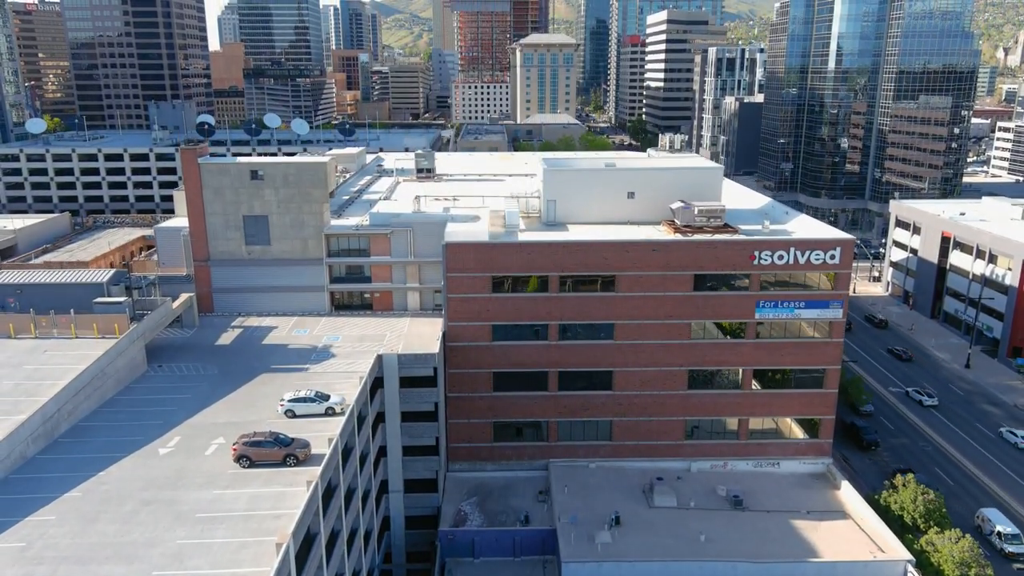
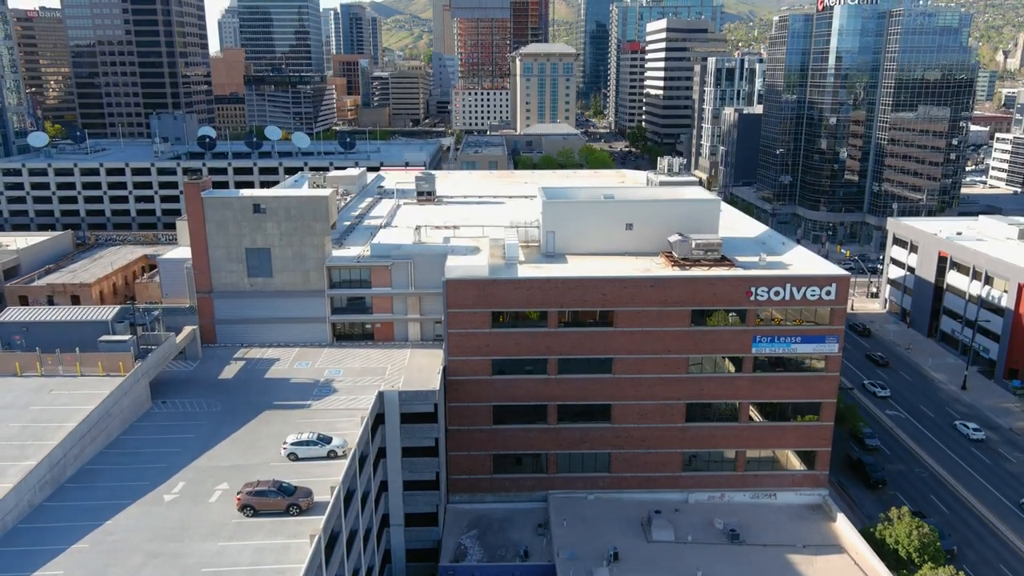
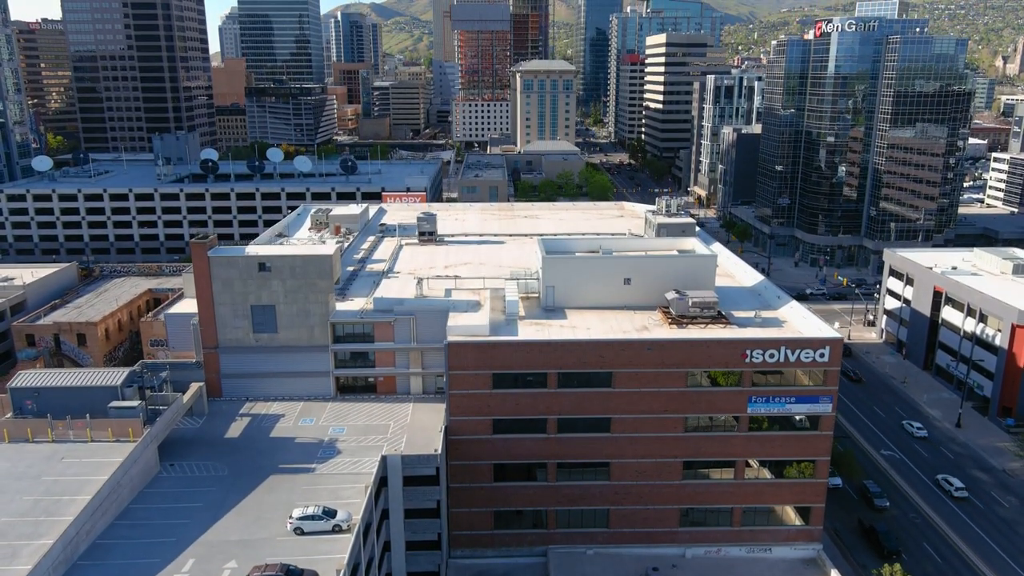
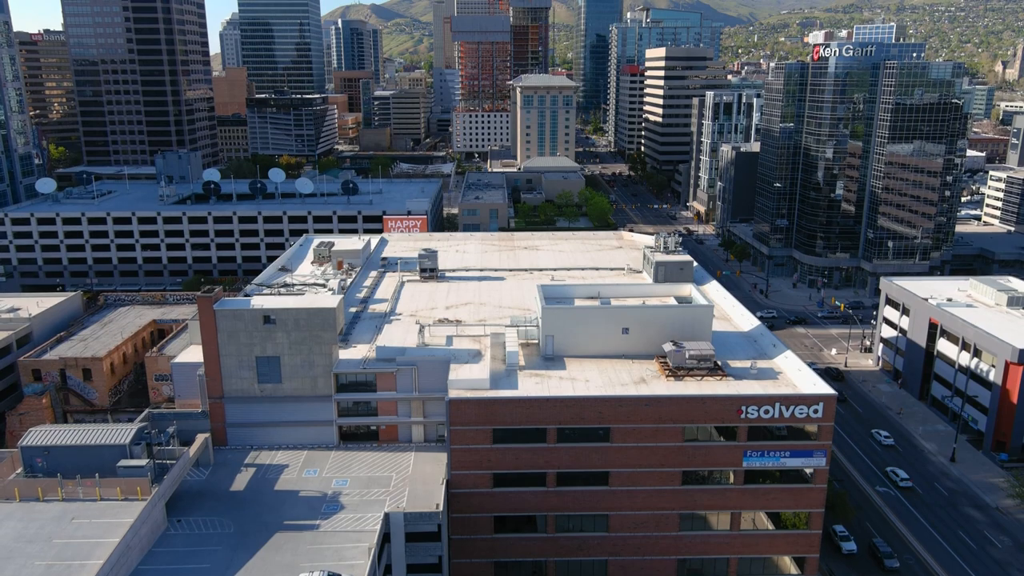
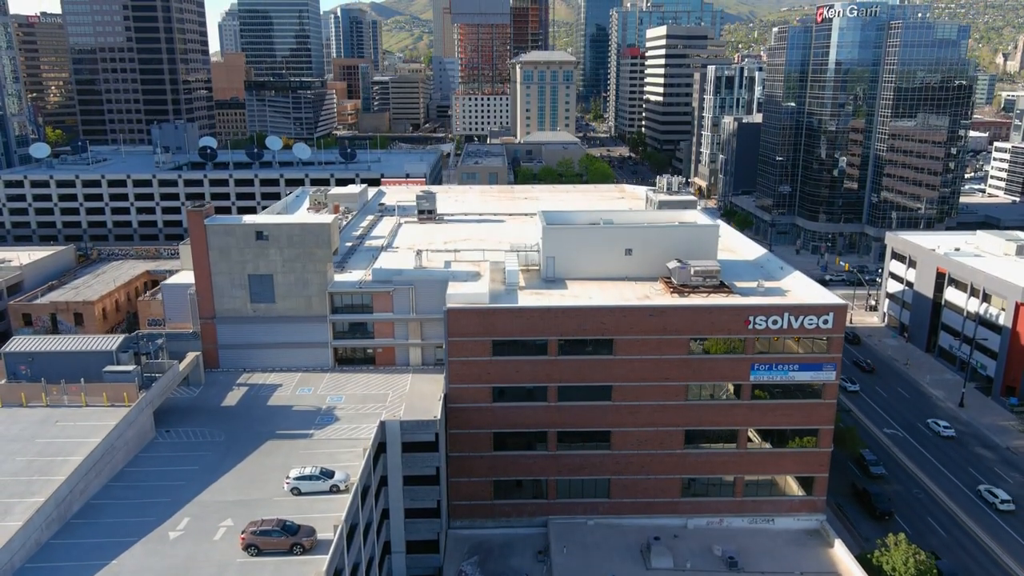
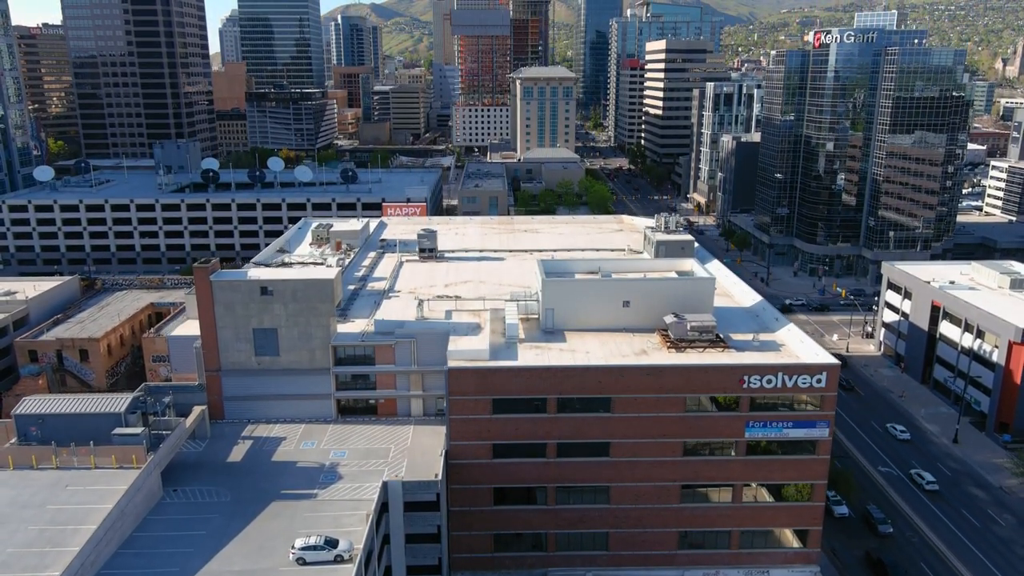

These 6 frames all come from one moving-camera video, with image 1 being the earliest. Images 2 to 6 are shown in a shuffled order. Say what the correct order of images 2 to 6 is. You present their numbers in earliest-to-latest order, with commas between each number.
2, 5, 3, 6, 4
